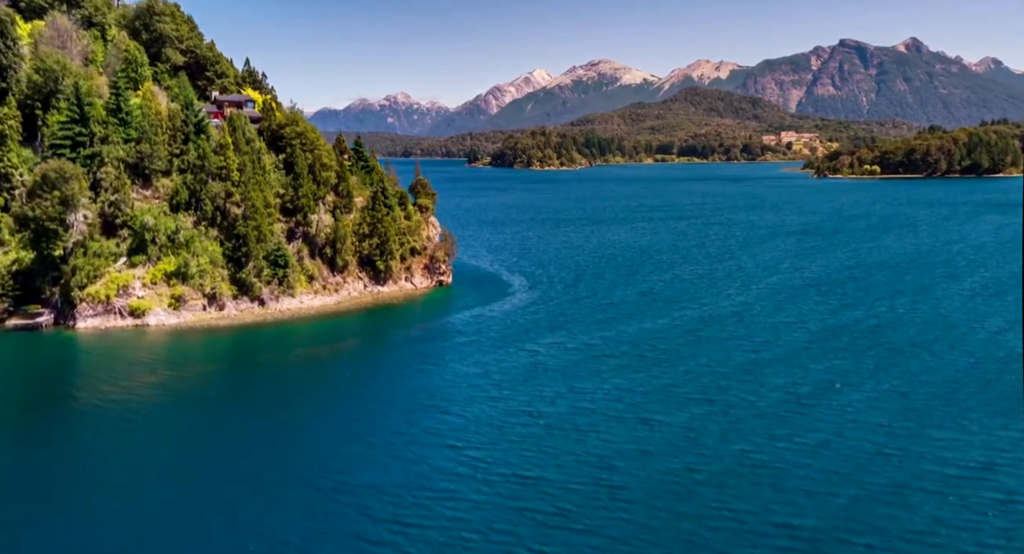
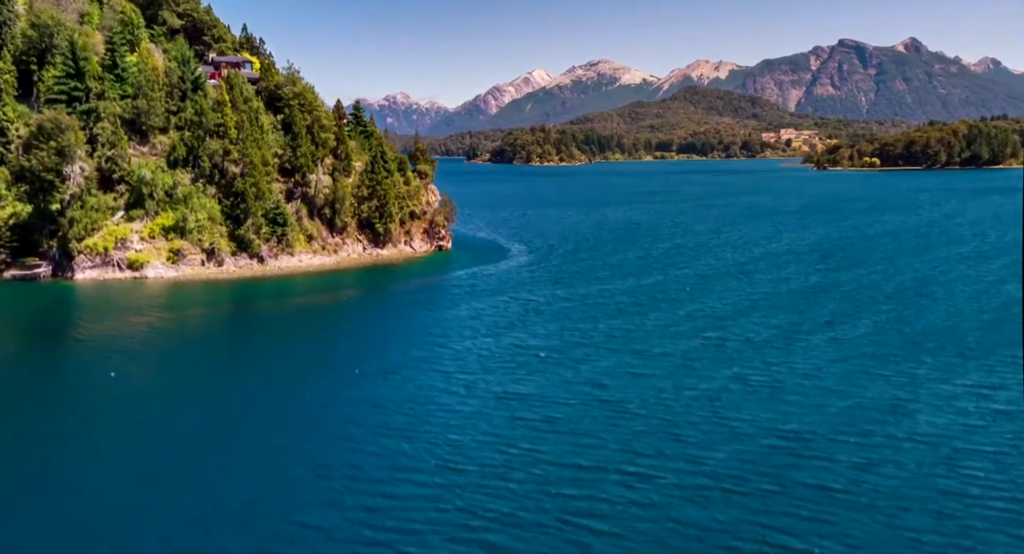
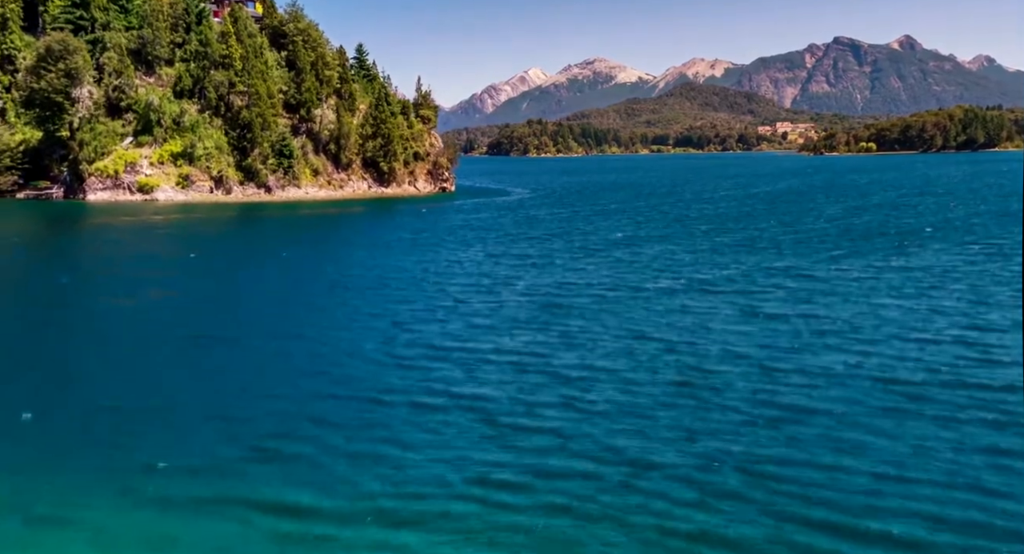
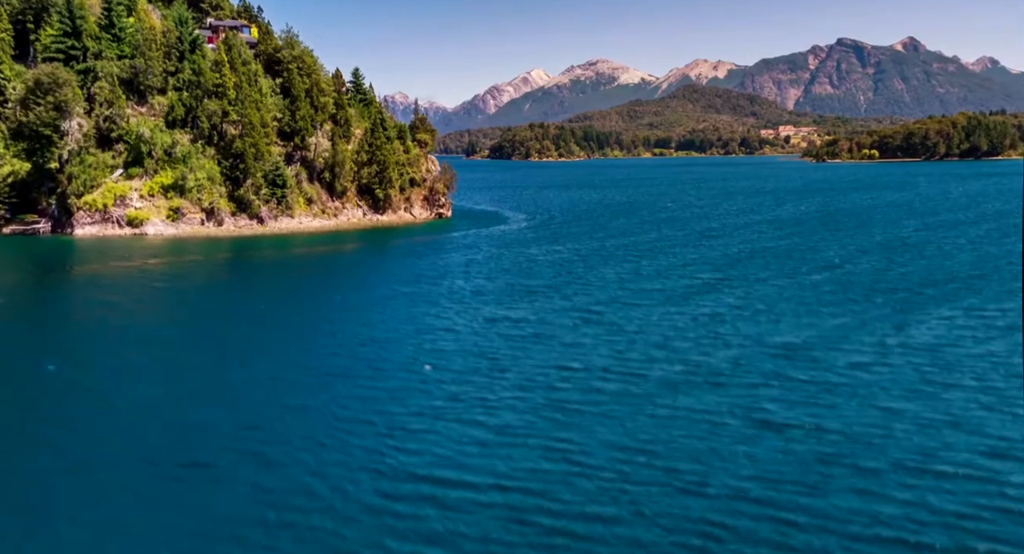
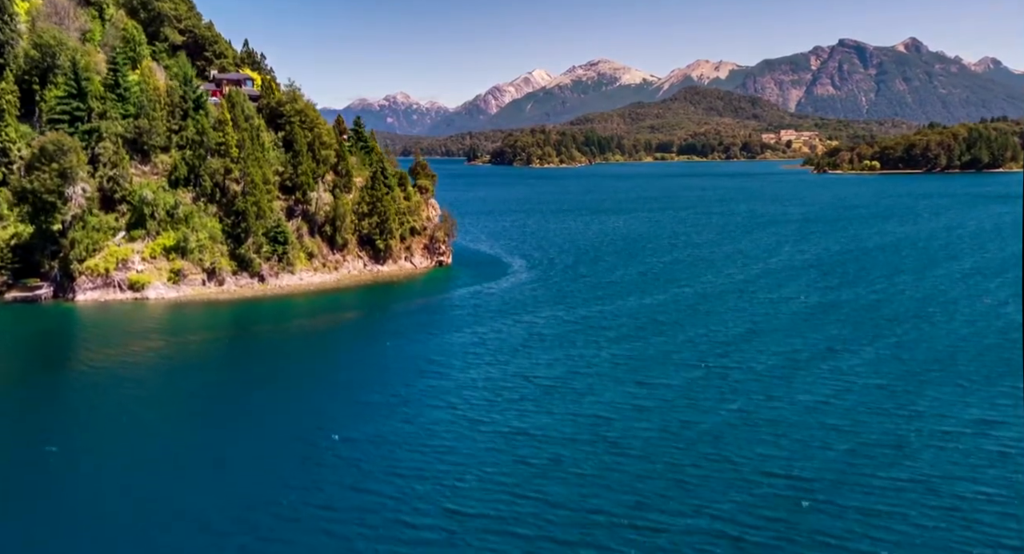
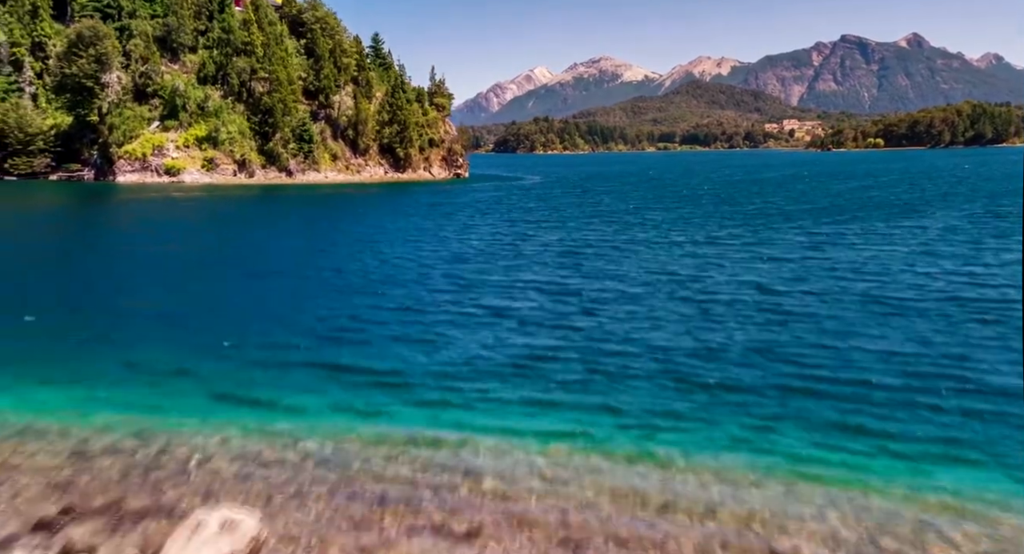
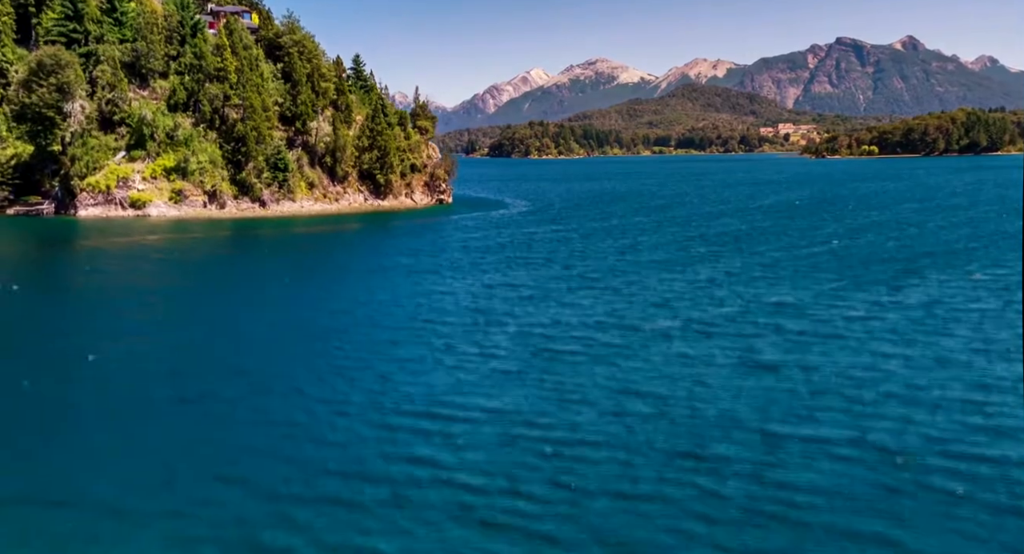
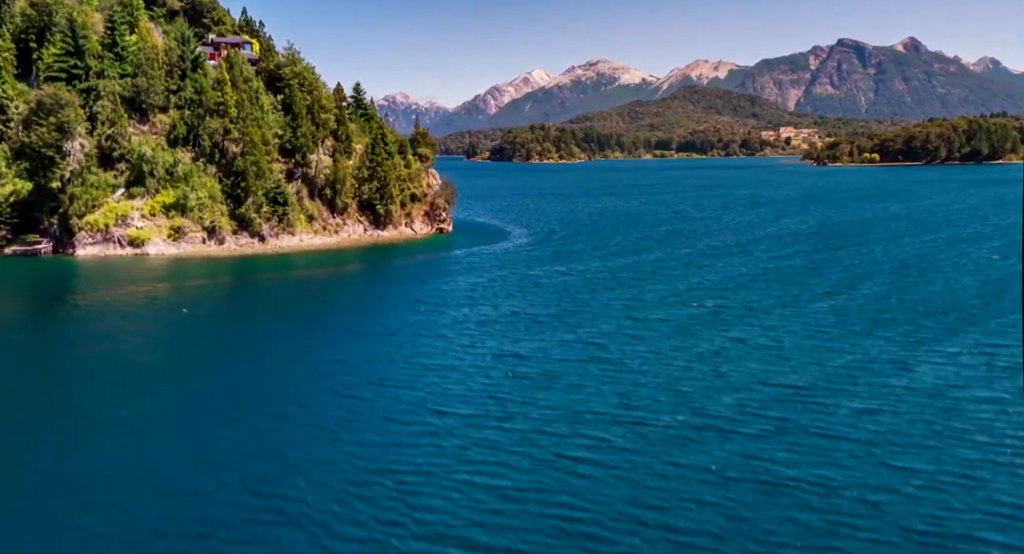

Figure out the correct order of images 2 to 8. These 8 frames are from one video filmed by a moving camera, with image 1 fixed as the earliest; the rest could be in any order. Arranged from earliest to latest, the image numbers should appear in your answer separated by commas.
5, 2, 8, 4, 7, 3, 6
